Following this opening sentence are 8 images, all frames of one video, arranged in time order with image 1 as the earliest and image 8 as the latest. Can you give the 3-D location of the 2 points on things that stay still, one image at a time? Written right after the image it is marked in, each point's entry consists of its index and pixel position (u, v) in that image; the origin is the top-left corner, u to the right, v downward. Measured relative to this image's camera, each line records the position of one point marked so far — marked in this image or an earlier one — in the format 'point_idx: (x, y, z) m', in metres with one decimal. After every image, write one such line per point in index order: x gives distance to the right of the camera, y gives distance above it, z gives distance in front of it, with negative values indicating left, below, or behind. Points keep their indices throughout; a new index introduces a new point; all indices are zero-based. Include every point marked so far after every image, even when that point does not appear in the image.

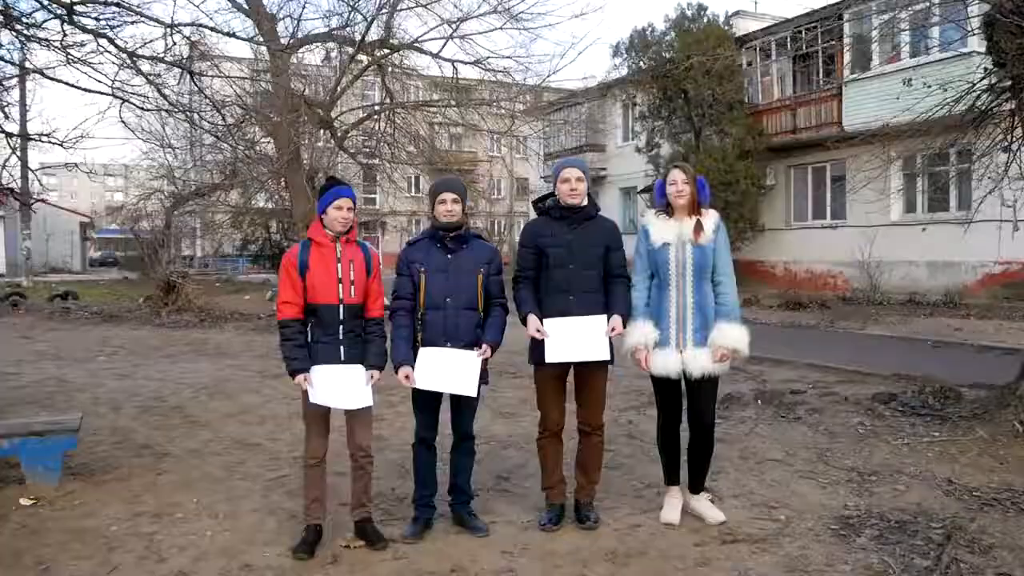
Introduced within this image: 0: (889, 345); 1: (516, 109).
0: (+6.1, -0.9, +12.9) m
1: (+0.1, +3.2, +14.6) m
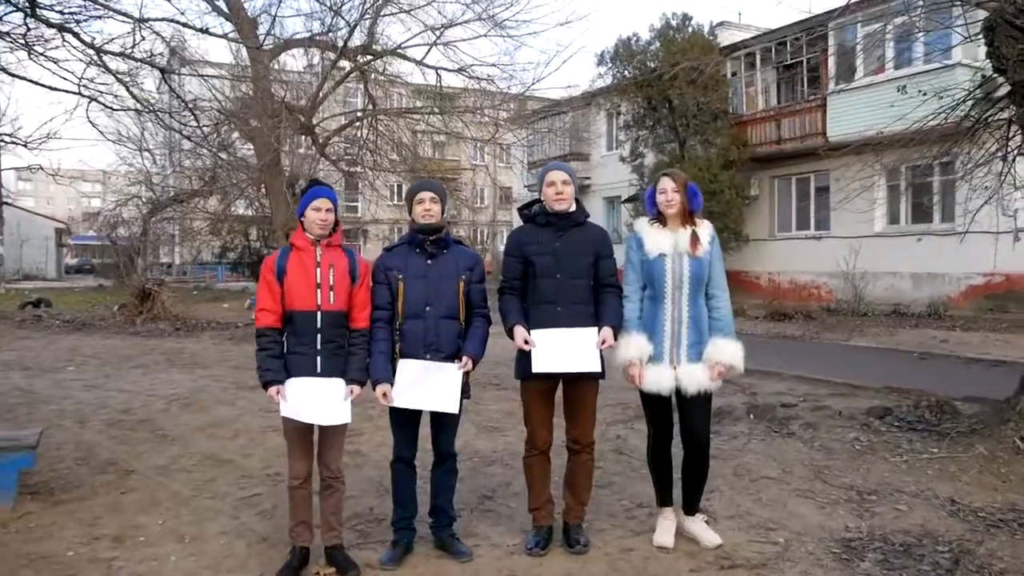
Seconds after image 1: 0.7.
0: (+5.9, -1.1, +12.8) m
1: (-0.2, +3.0, +14.4) m
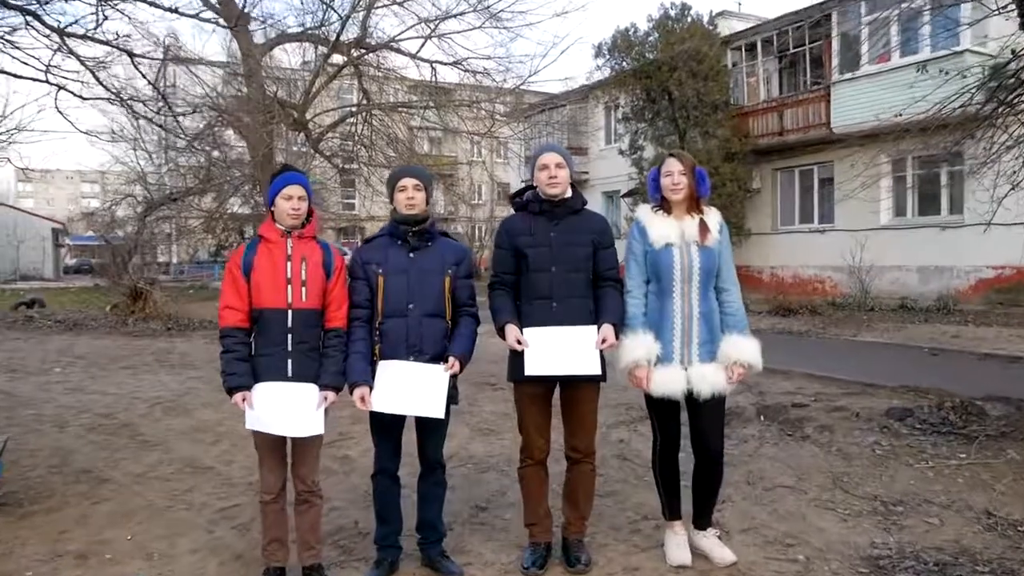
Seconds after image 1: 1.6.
0: (+5.8, -1.0, +12.4) m
1: (-0.3, +3.1, +14.0) m
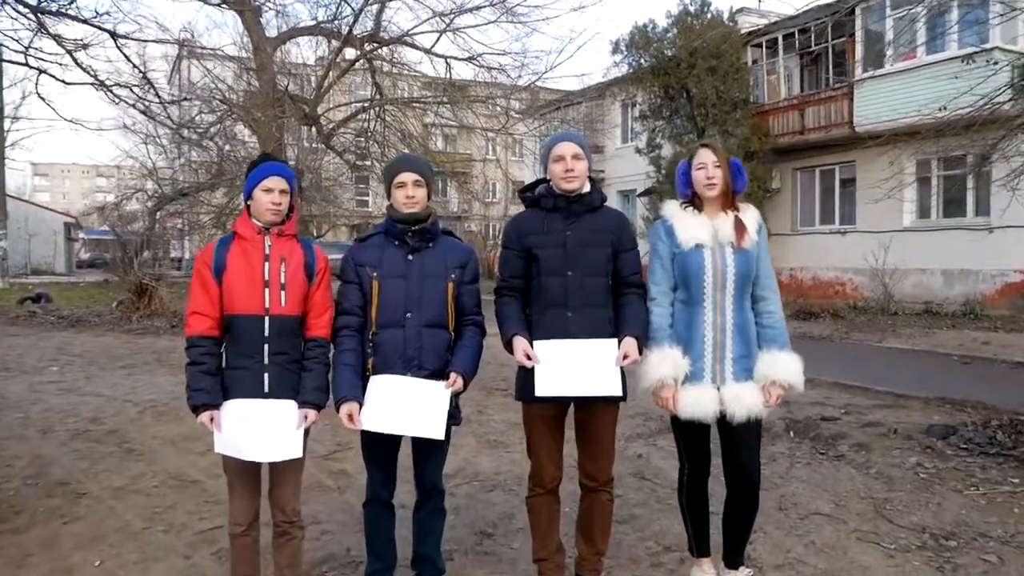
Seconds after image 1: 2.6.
0: (+6.0, -1.1, +11.8) m
1: (0.0, +3.1, +13.6) m
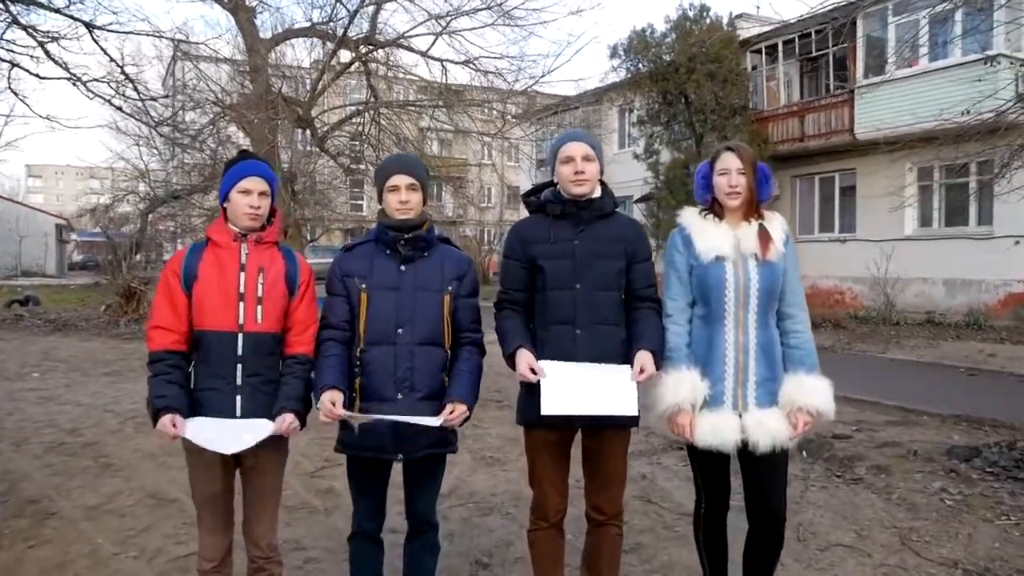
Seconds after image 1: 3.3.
0: (+5.9, -1.2, +11.6) m
1: (-0.1, +3.0, +13.3) m
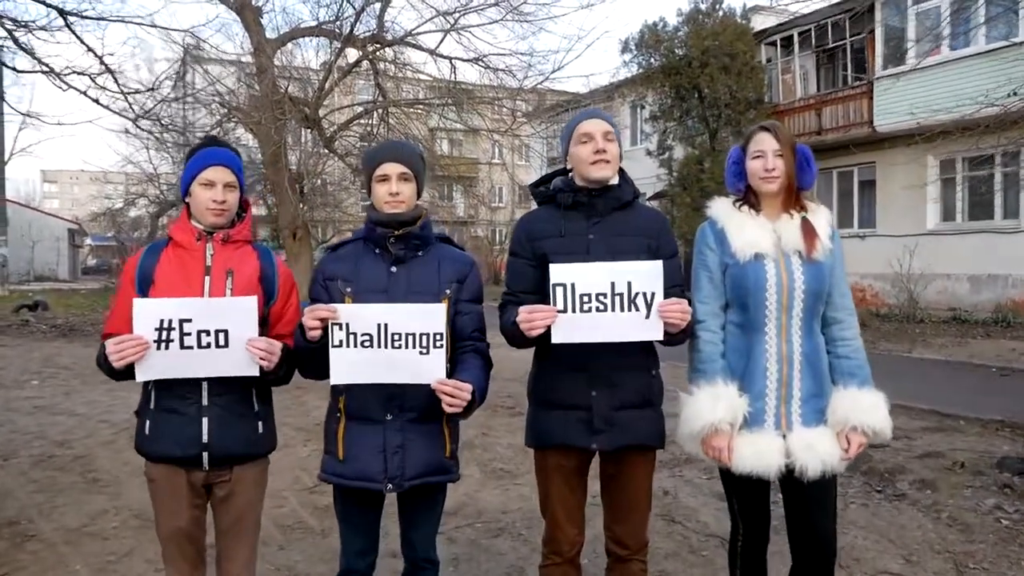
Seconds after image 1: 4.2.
0: (+6.1, -1.2, +11.1) m
1: (+0.1, +2.9, +12.9) m
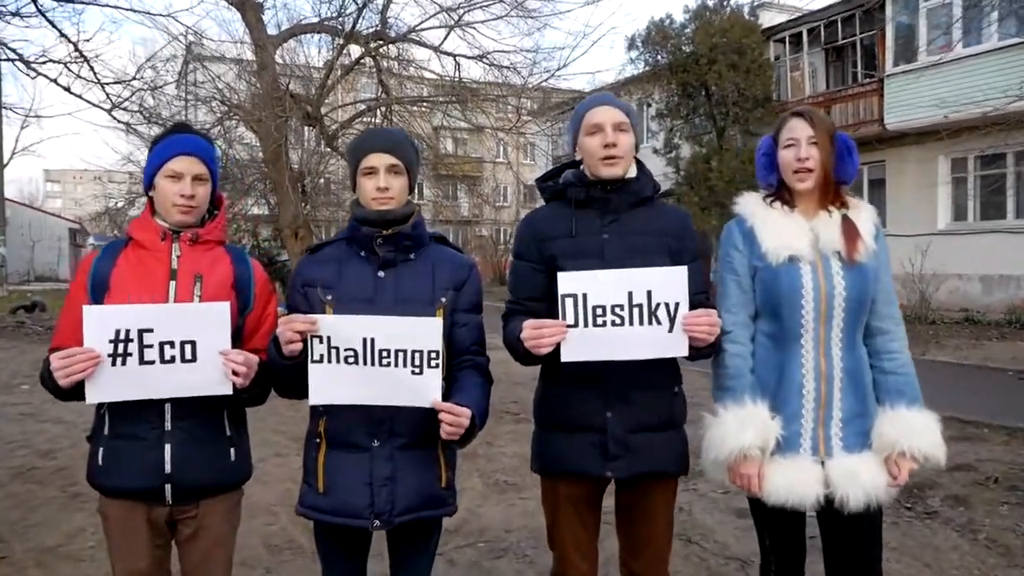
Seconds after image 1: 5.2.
0: (+6.2, -1.2, +10.7) m
1: (+0.2, +2.9, +12.6) m
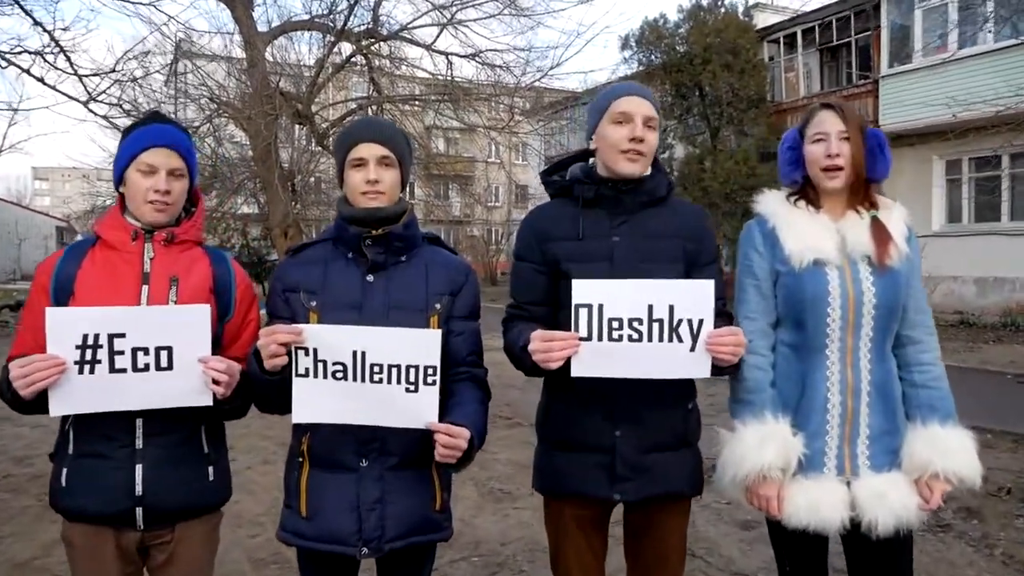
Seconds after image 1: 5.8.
0: (+6.1, -1.2, +10.6) m
1: (+0.1, +2.9, +12.4) m
